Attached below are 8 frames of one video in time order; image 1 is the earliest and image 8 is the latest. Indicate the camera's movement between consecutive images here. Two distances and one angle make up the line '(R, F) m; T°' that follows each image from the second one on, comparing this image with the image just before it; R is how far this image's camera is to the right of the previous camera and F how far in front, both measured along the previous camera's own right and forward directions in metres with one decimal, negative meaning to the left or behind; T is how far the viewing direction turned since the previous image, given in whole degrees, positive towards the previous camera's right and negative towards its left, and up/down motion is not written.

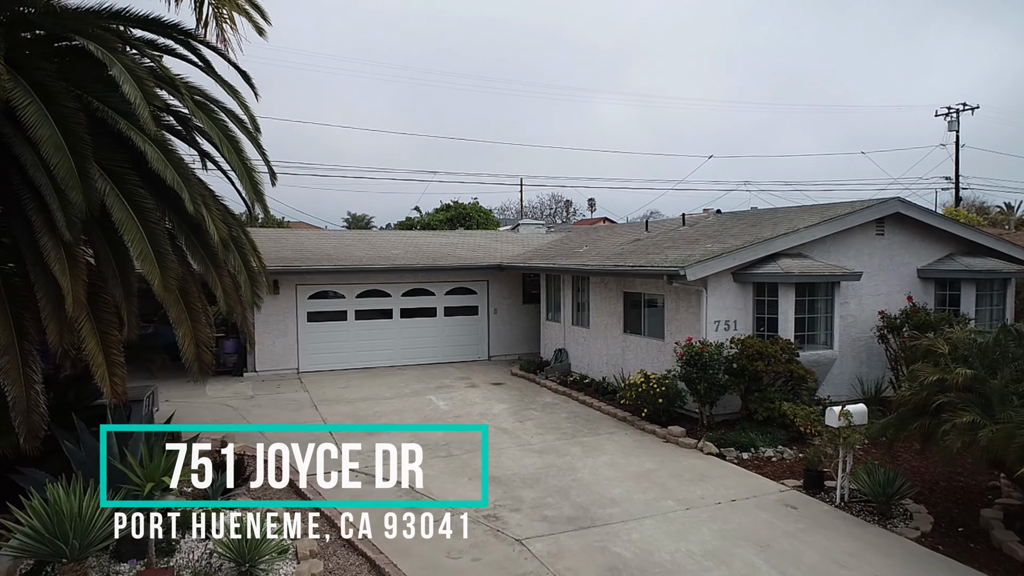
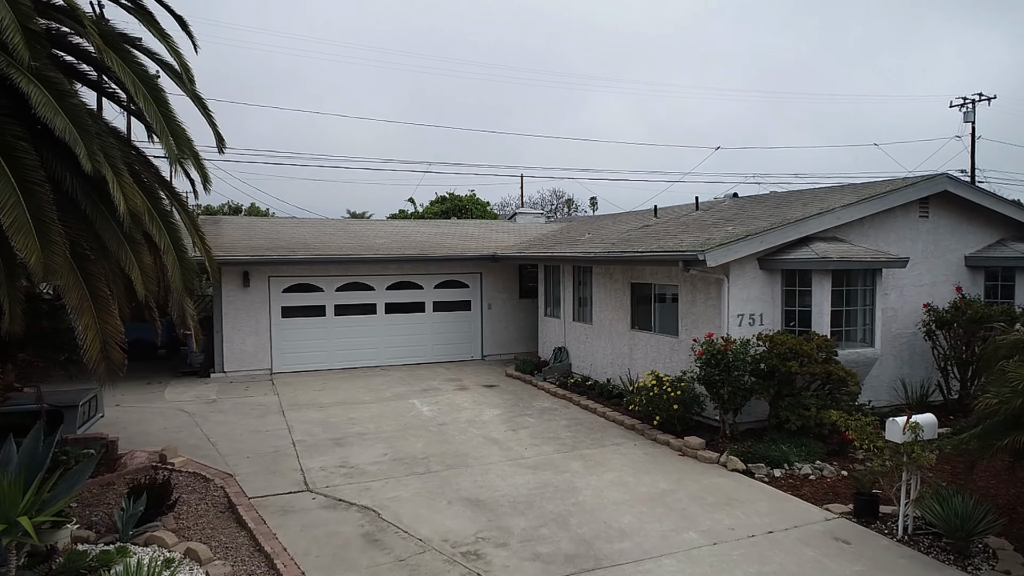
(+0.1, +1.3) m; 0°
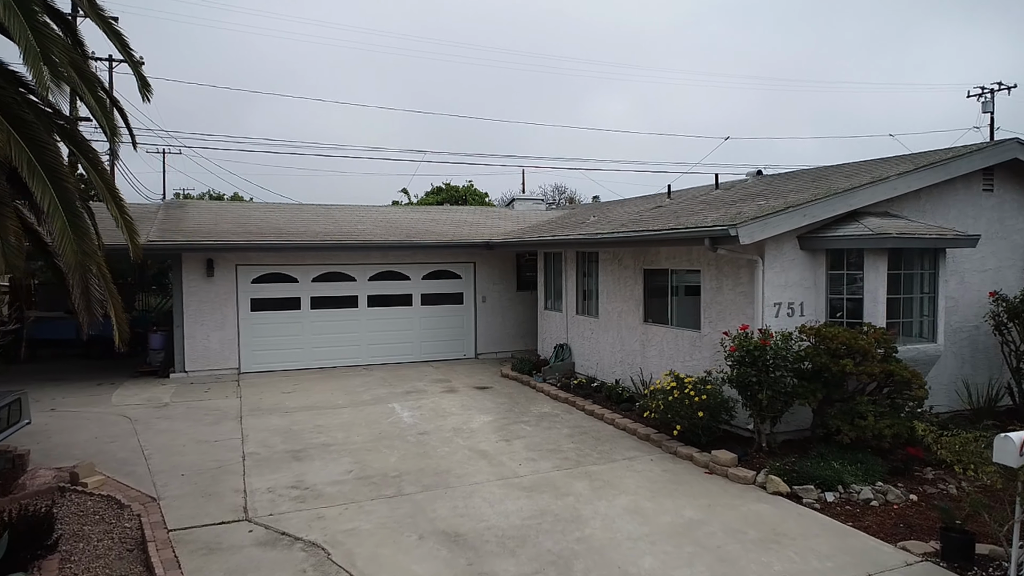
(+0.1, +1.4) m; 0°
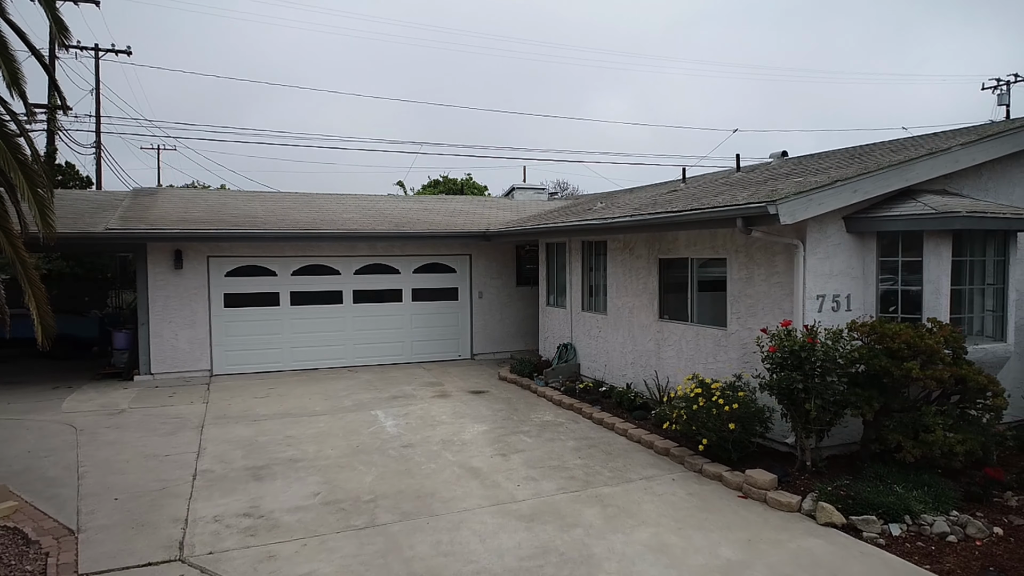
(0.0, +1.1) m; 0°
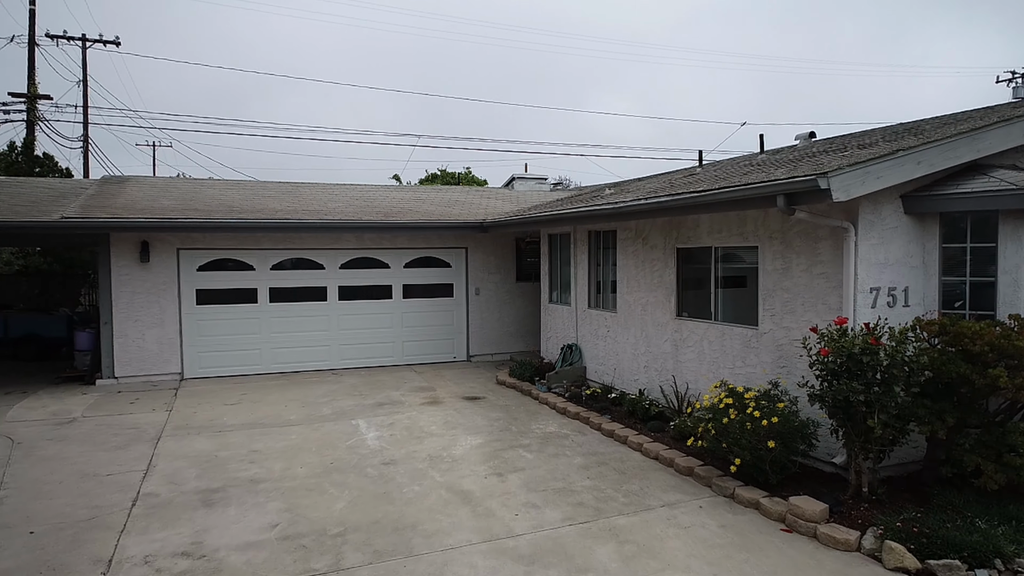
(0.0, +0.9) m; 0°
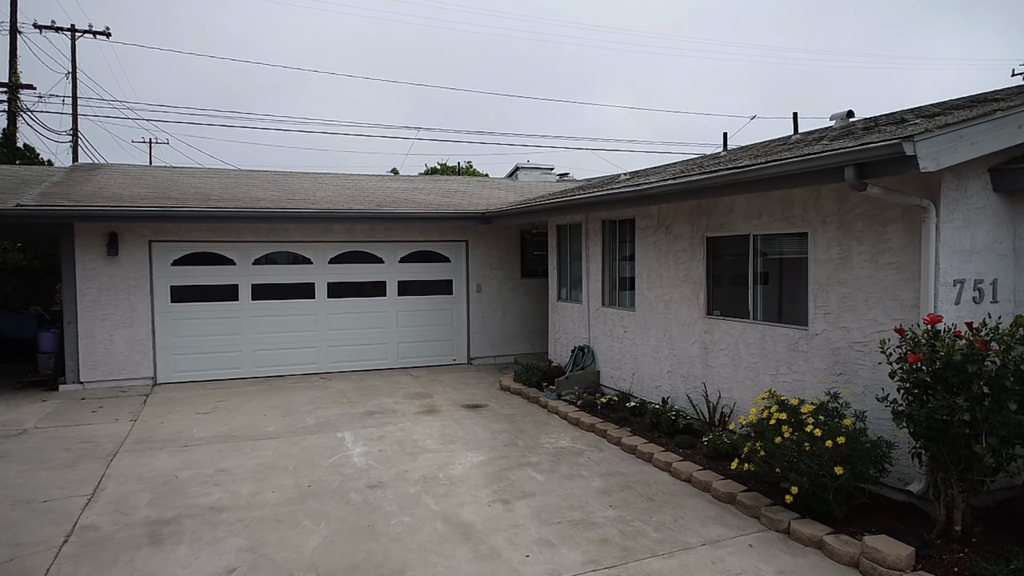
(0.0, +0.9) m; 0°
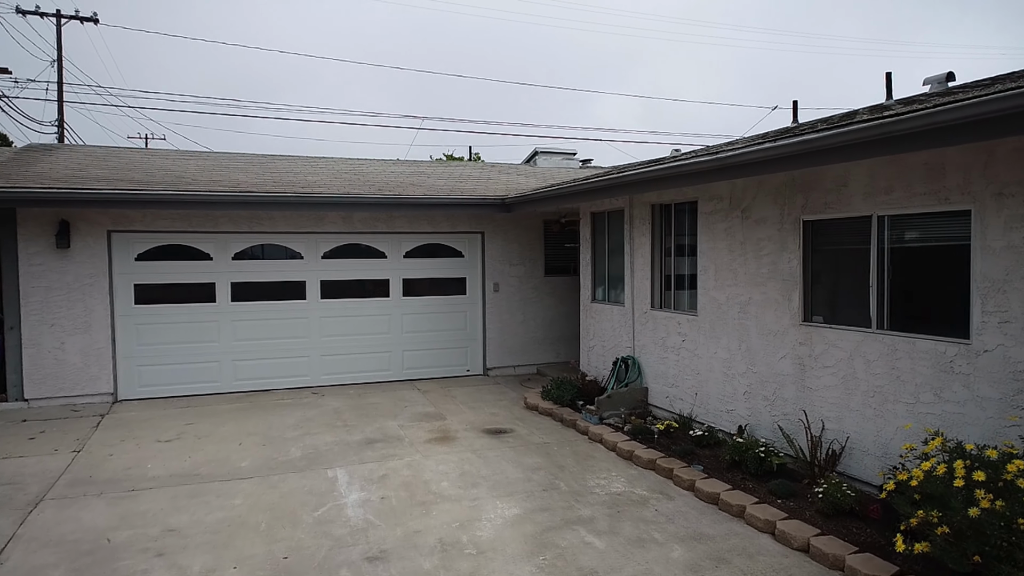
(-0.3, +1.4) m; 0°
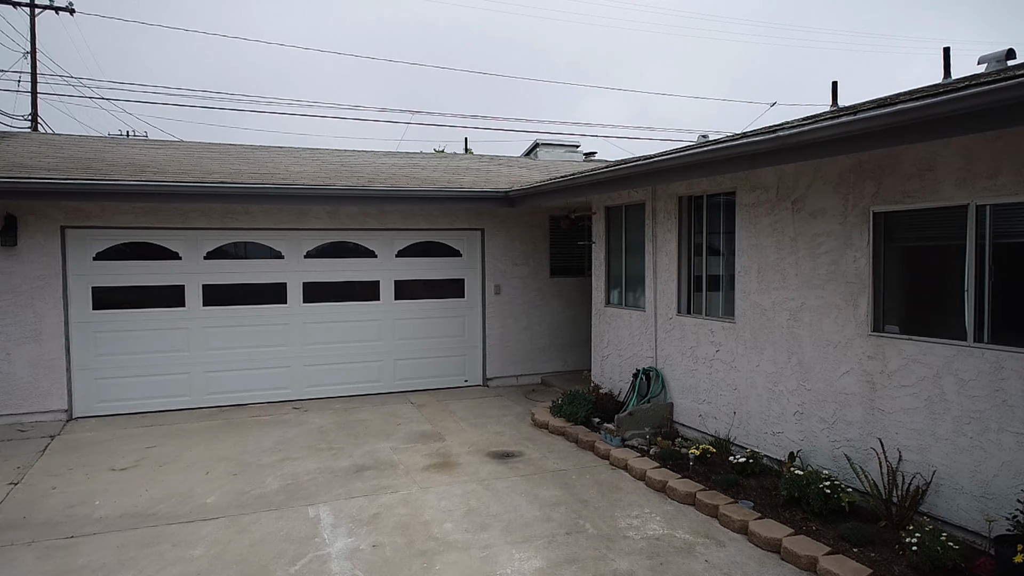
(-0.2, +0.8) m; +1°
